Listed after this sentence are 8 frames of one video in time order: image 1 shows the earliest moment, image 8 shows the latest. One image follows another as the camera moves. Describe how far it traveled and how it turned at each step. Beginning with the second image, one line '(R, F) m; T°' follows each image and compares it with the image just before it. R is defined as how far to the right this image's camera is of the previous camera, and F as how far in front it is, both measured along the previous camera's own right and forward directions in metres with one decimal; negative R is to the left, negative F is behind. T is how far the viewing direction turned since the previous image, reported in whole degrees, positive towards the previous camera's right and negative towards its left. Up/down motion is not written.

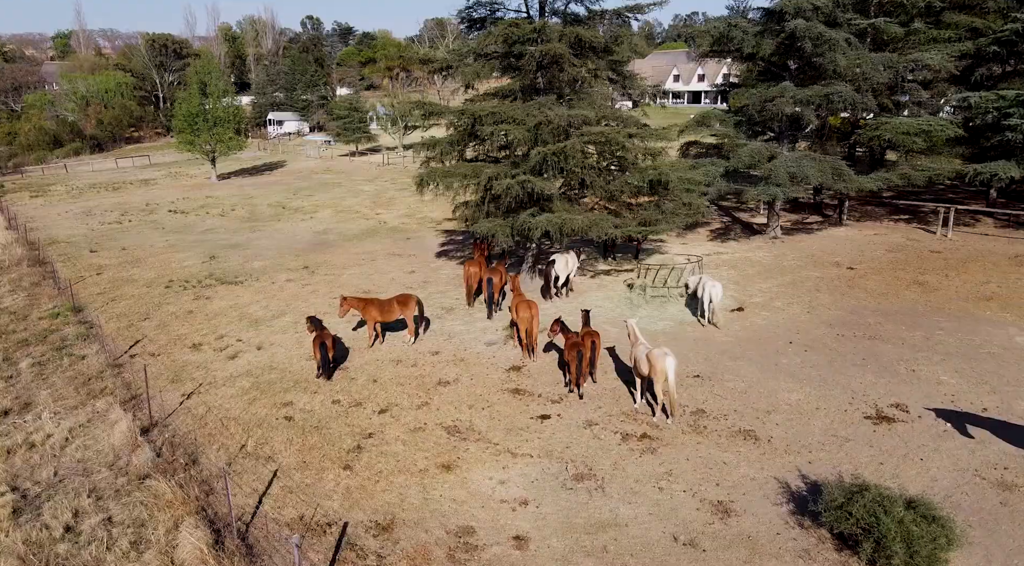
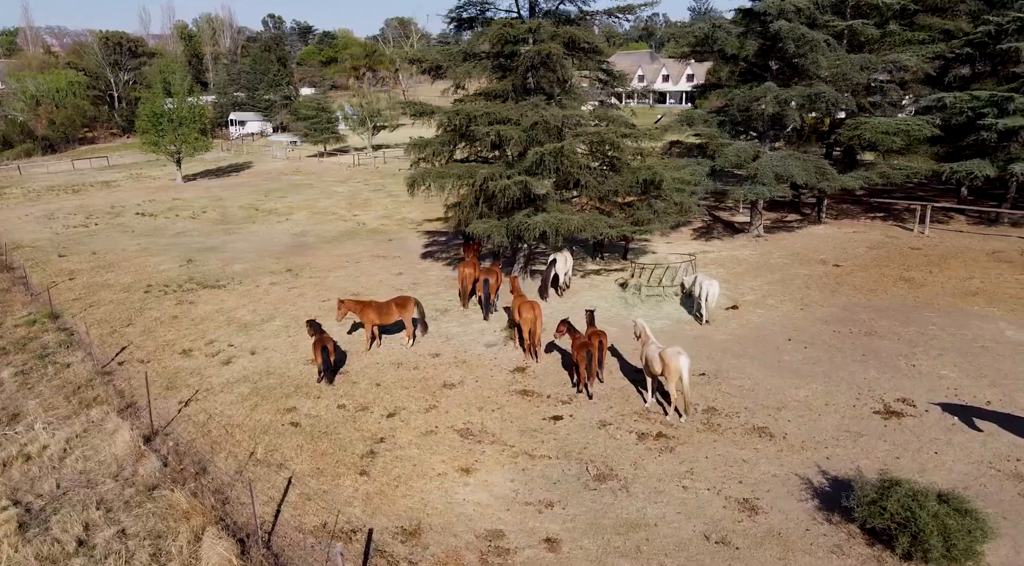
(-0.6, +0.1) m; +3°
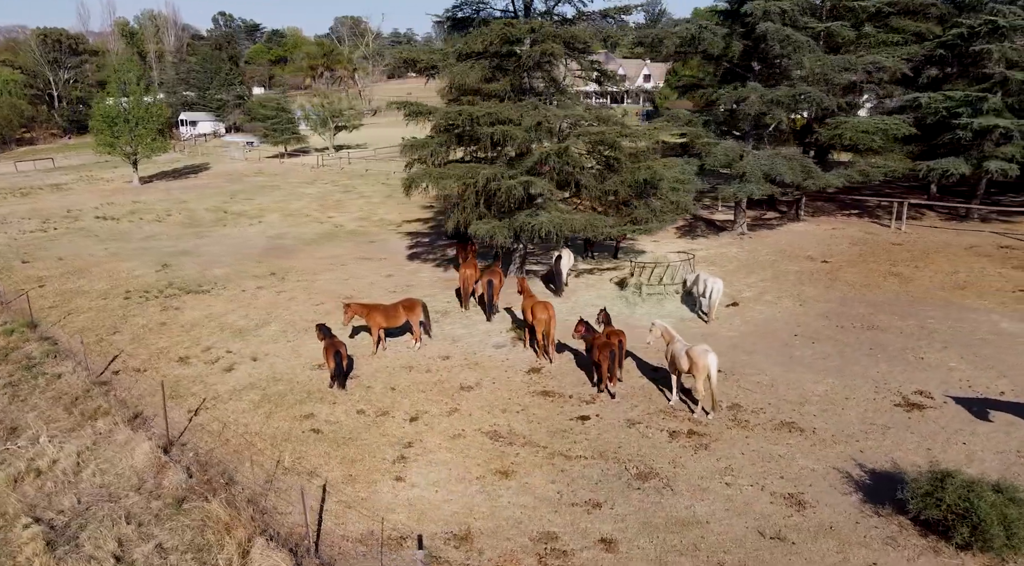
(-0.9, +0.1) m; +3°
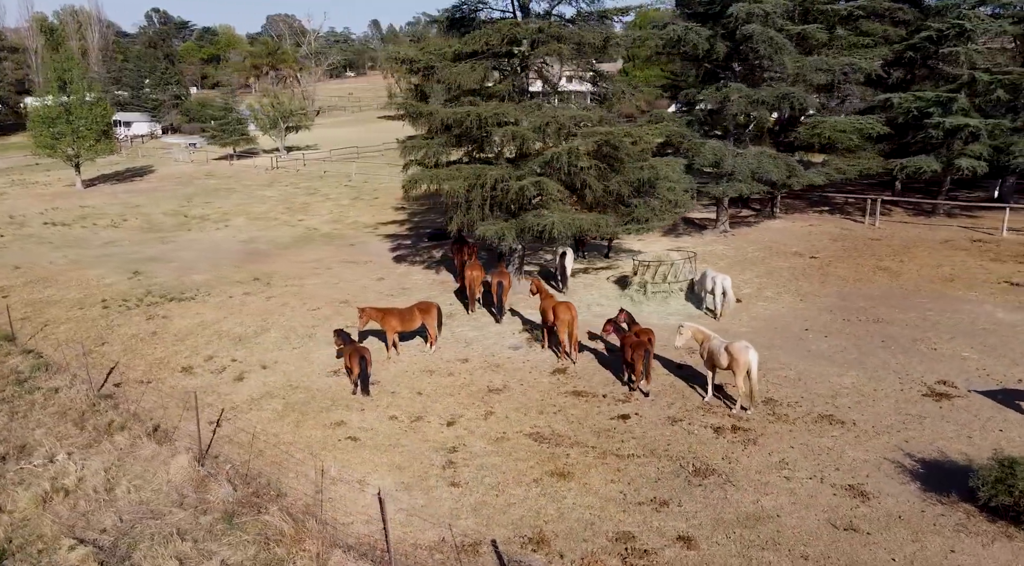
(-1.2, +0.1) m; +4°
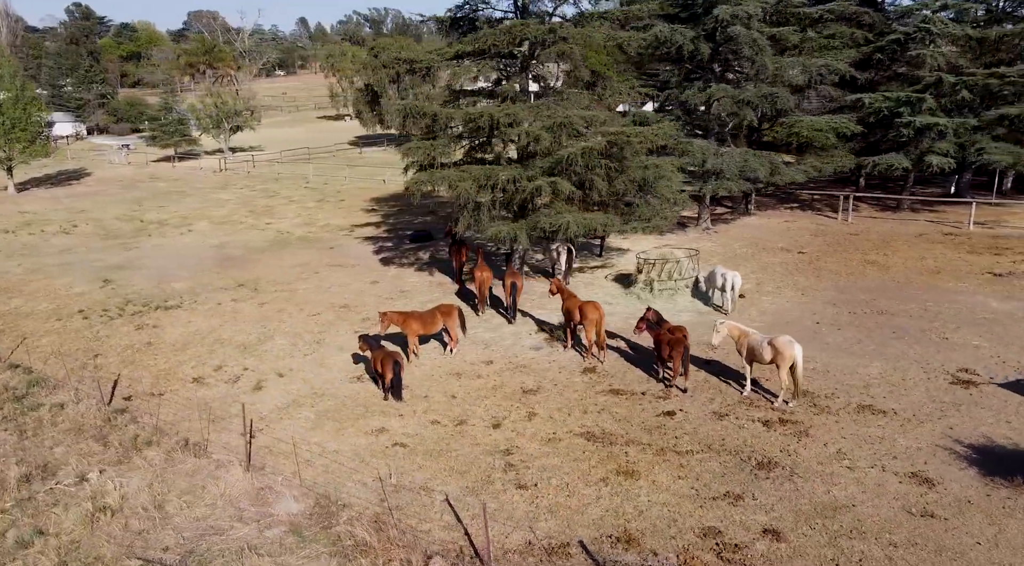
(-1.4, +0.1) m; +4°
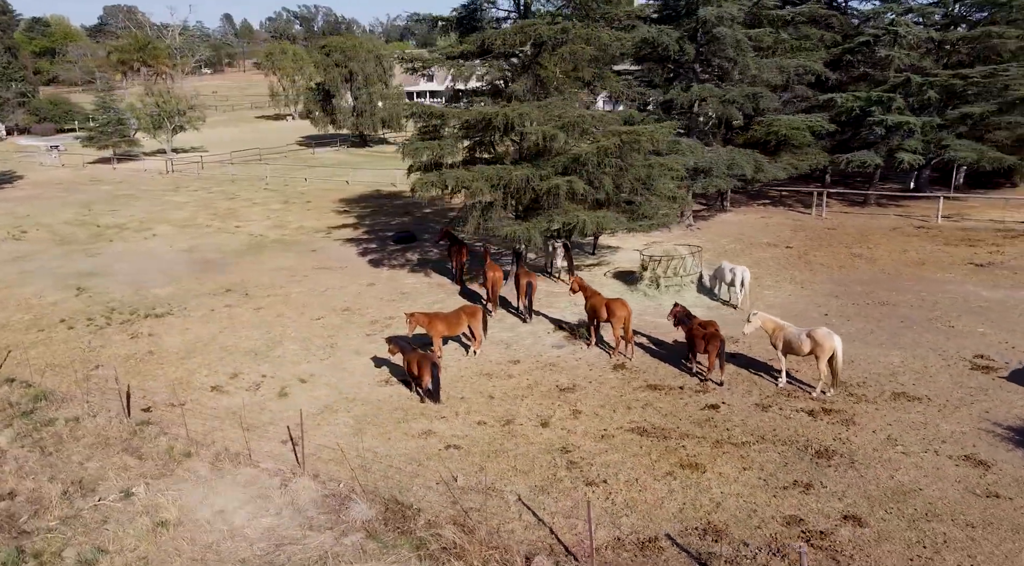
(-1.4, 0.0) m; +4°
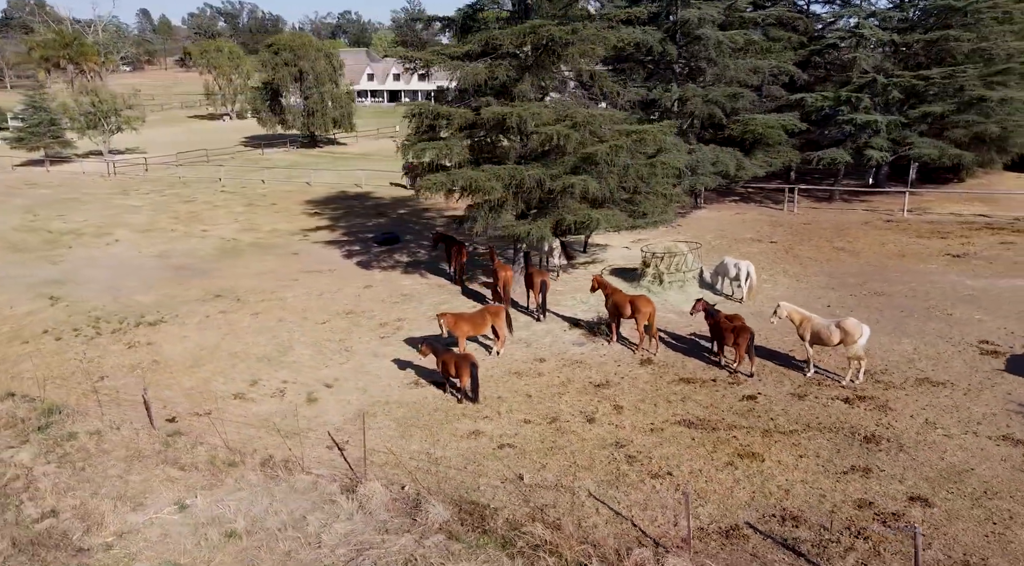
(-1.4, 0.0) m; +5°
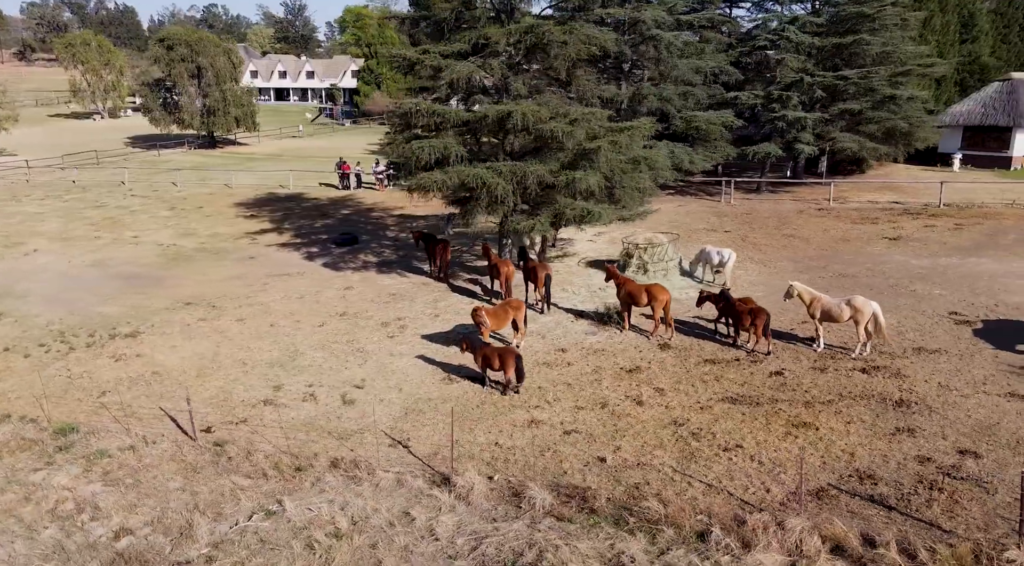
(-2.3, -0.2) m; +8°
